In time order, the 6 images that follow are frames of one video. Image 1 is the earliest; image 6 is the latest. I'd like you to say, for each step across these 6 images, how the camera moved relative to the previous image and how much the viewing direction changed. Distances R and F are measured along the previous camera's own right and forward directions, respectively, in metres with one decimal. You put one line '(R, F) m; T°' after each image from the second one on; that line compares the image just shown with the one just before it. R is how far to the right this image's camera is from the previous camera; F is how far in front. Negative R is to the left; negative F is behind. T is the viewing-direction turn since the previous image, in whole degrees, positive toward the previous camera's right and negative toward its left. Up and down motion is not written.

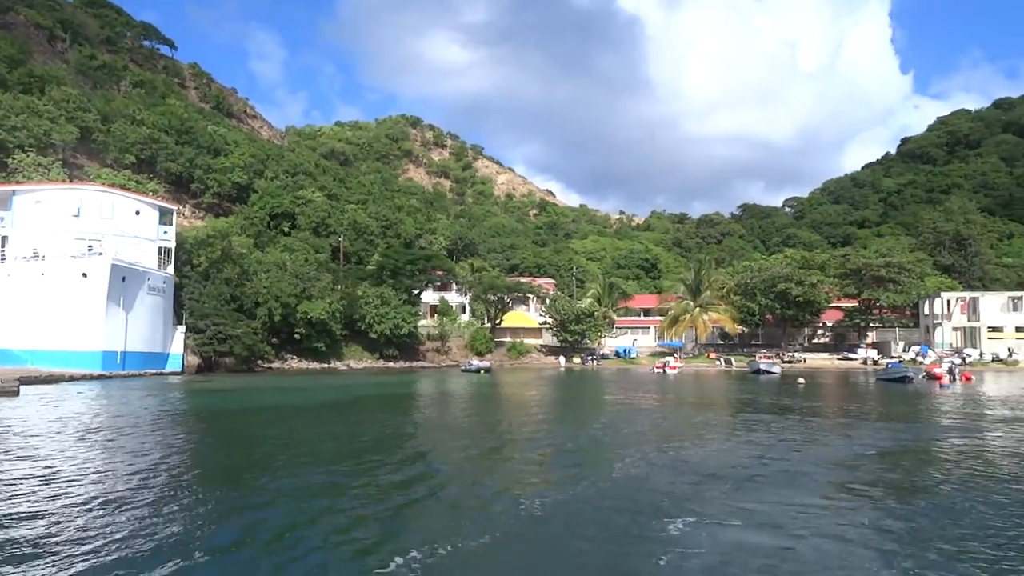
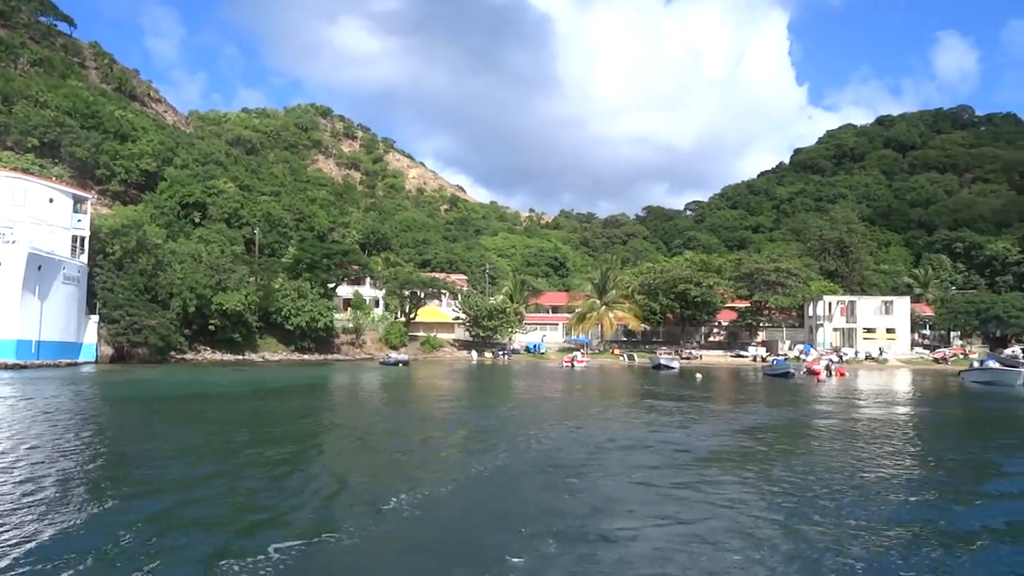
(-0.6, -1.9) m; +7°
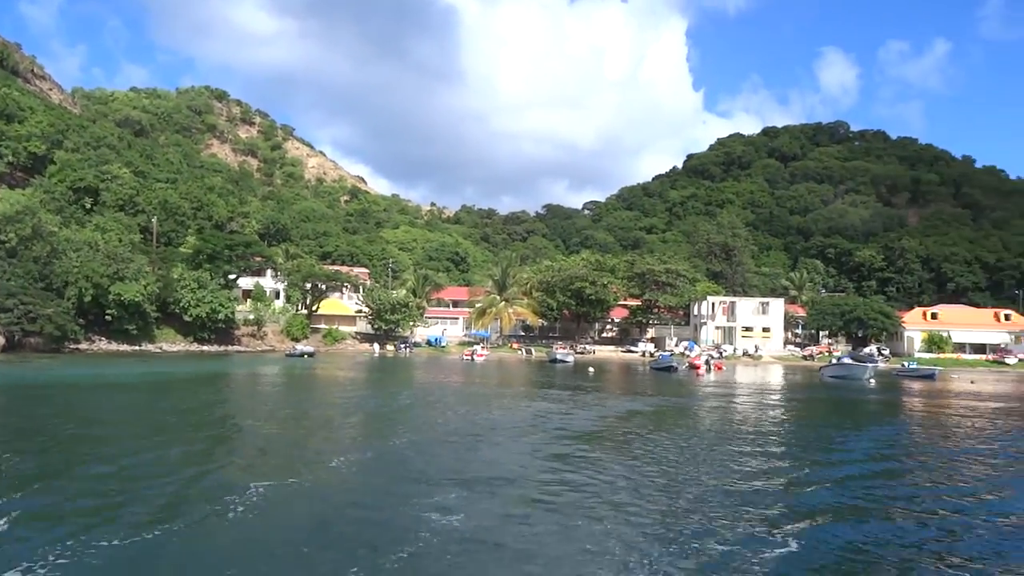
(-0.3, -2.0) m; +7°
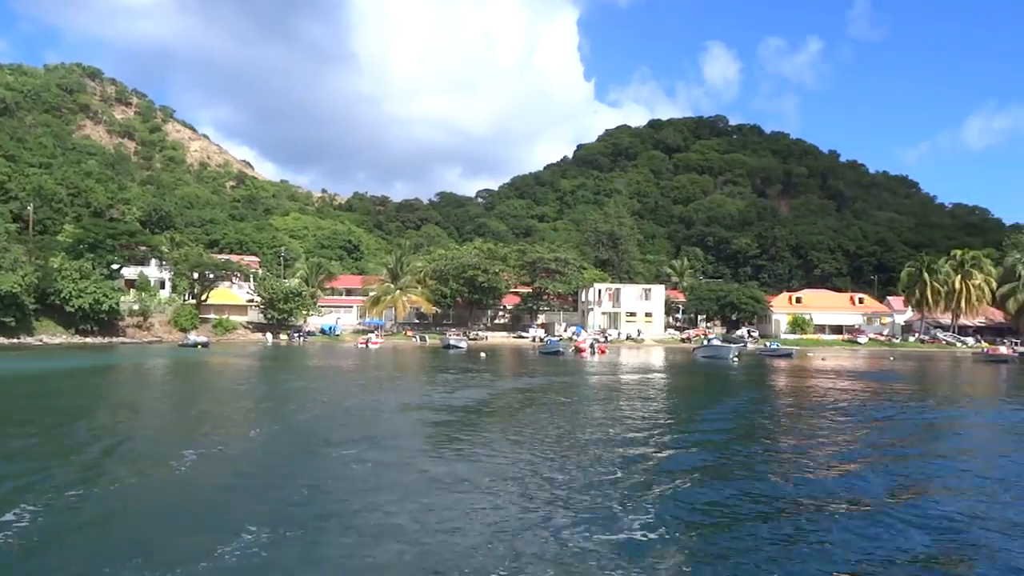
(0.0, -1.8) m; +8°
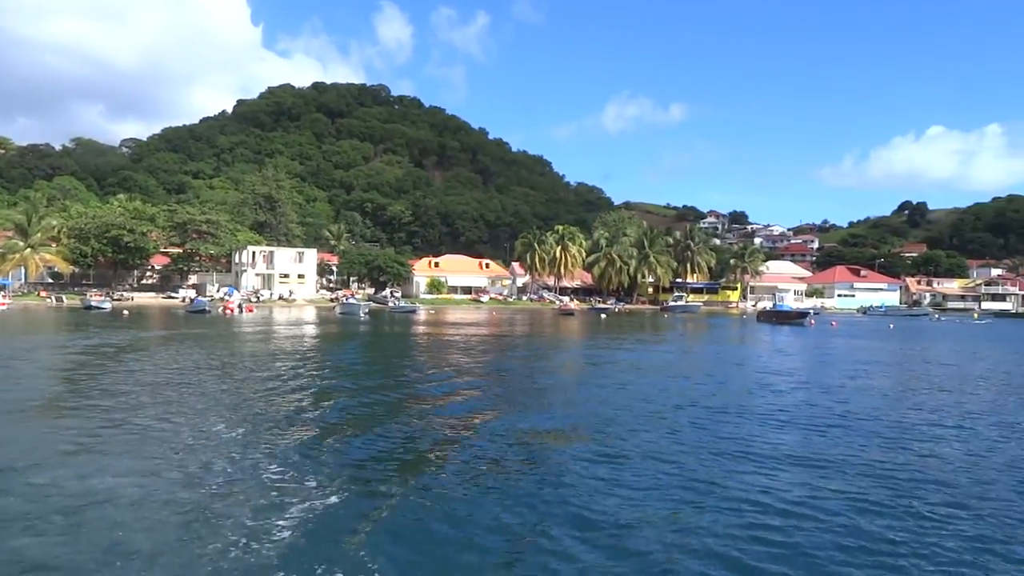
(+0.4, -7.1) m; +24°
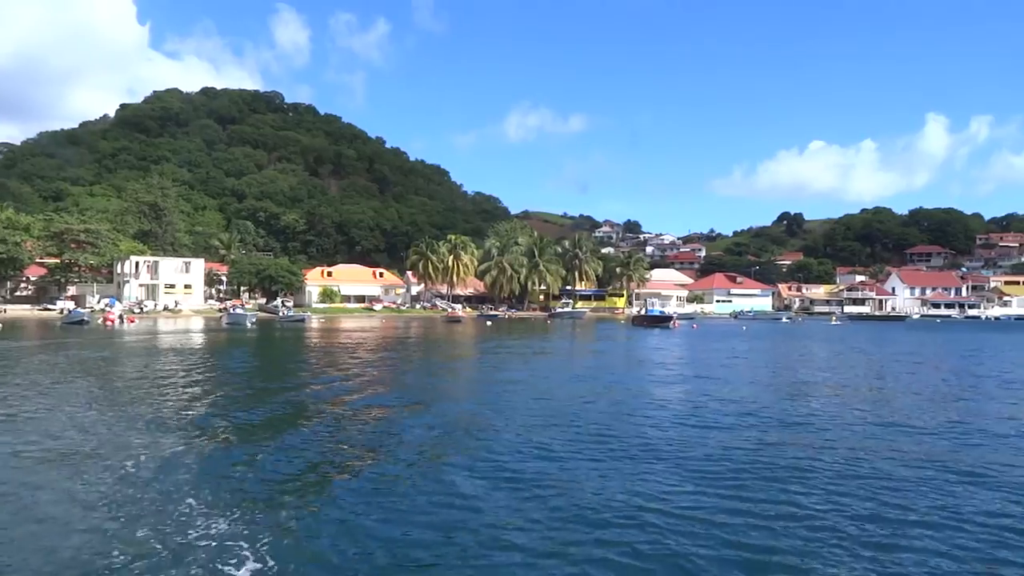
(+0.9, -2.1) m; +7°
